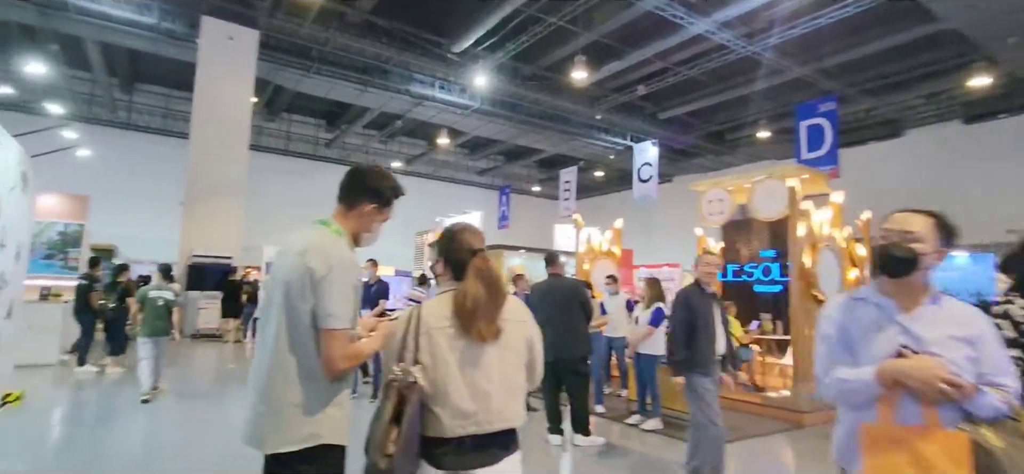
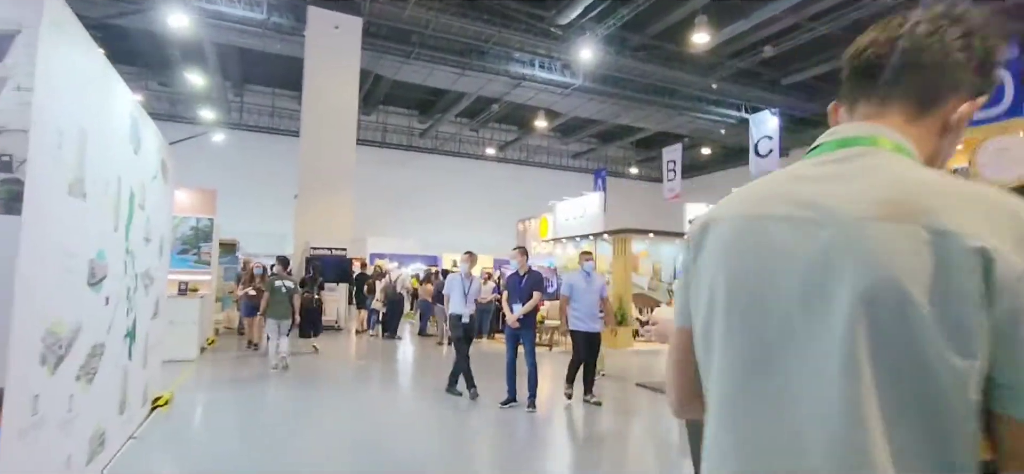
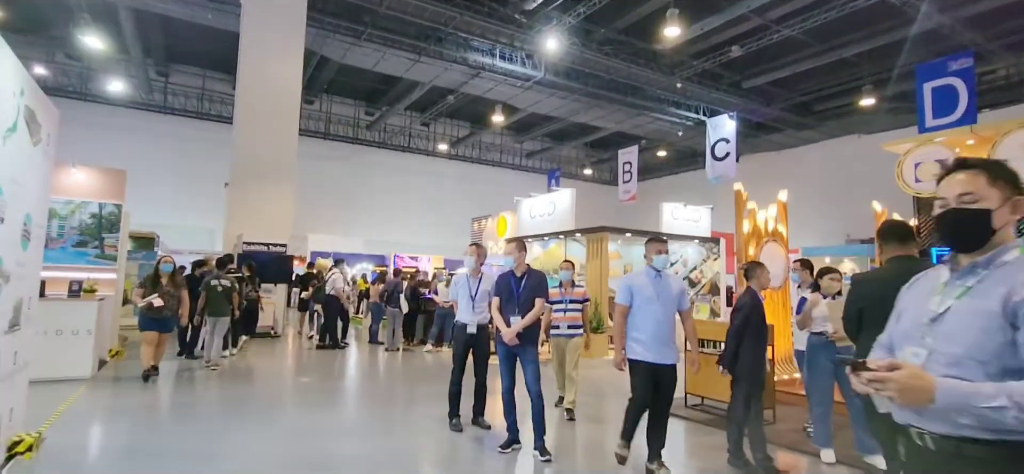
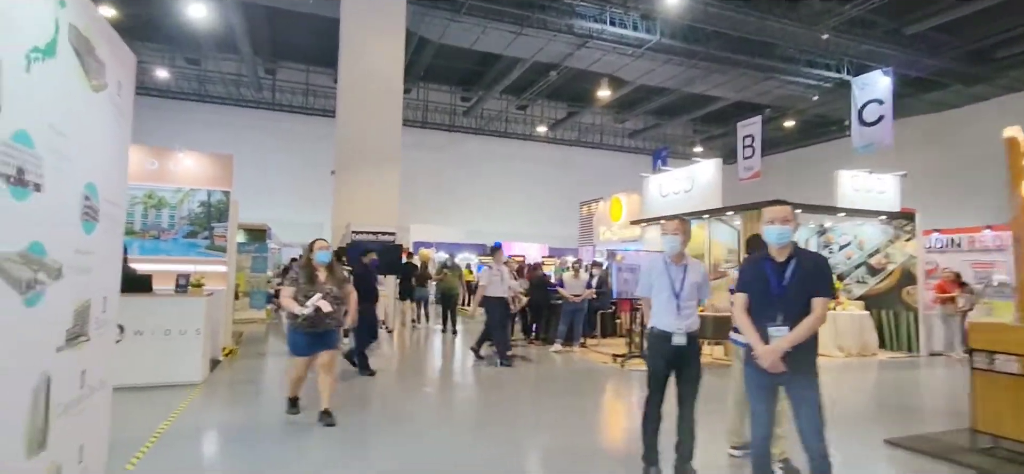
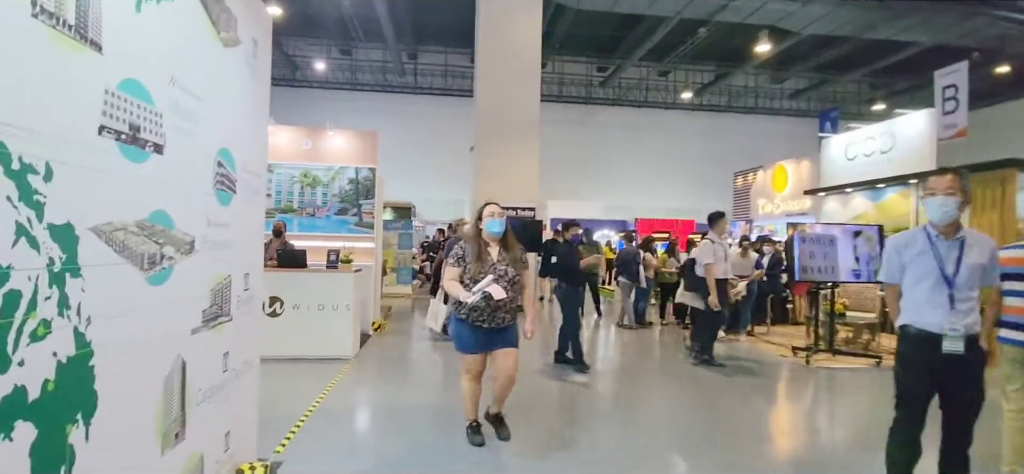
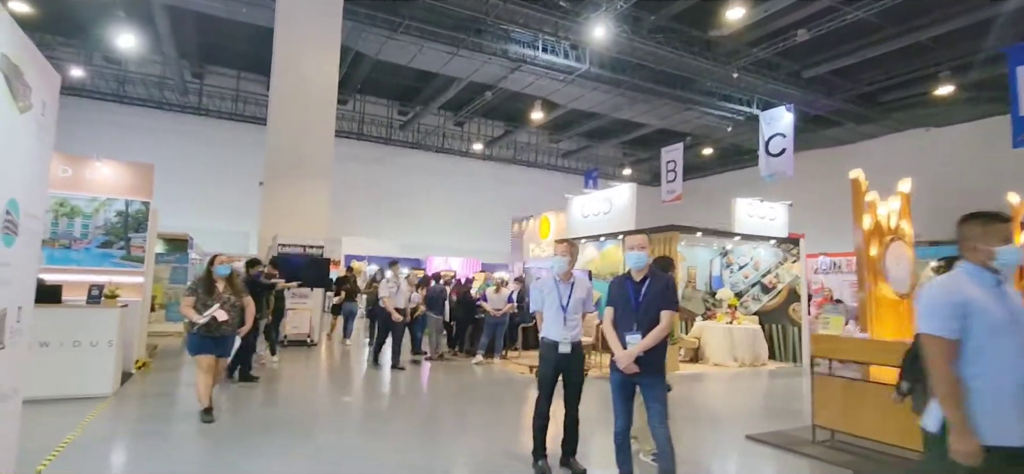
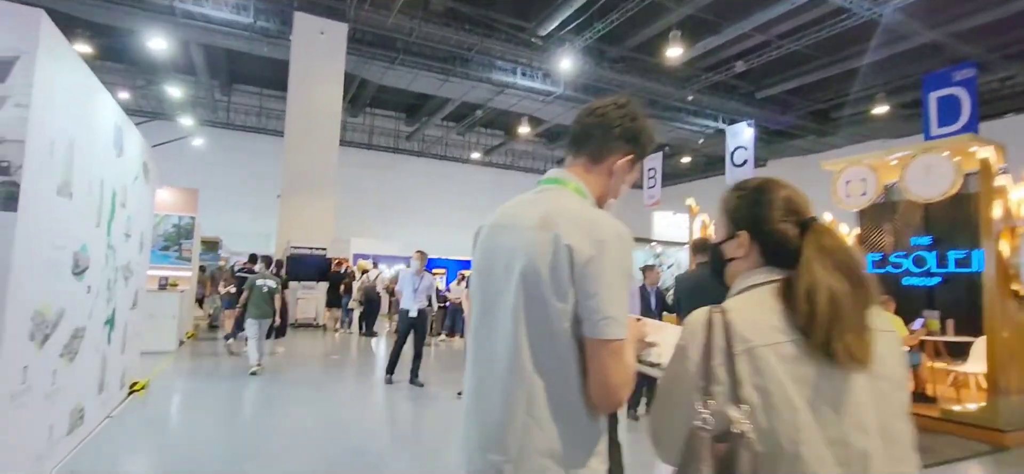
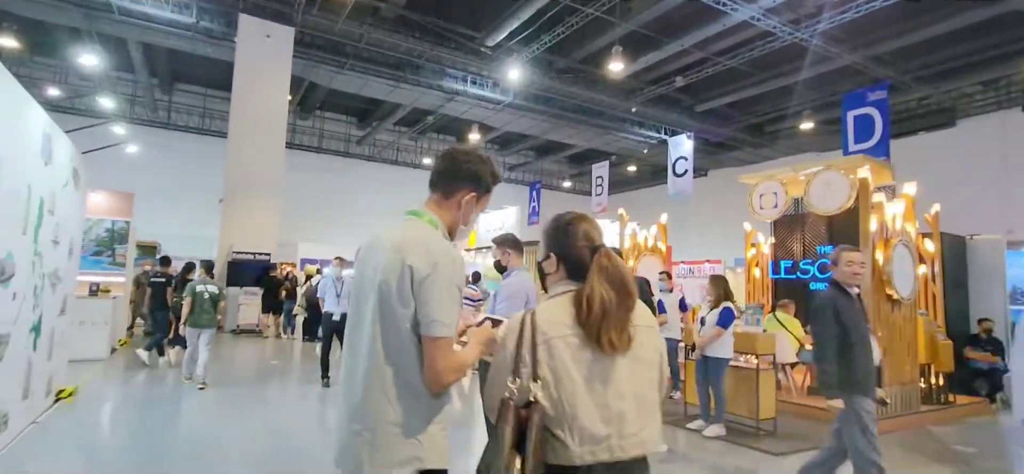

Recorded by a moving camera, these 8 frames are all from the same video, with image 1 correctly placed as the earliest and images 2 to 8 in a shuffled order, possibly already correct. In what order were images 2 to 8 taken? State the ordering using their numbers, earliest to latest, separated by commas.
8, 7, 2, 3, 6, 4, 5
